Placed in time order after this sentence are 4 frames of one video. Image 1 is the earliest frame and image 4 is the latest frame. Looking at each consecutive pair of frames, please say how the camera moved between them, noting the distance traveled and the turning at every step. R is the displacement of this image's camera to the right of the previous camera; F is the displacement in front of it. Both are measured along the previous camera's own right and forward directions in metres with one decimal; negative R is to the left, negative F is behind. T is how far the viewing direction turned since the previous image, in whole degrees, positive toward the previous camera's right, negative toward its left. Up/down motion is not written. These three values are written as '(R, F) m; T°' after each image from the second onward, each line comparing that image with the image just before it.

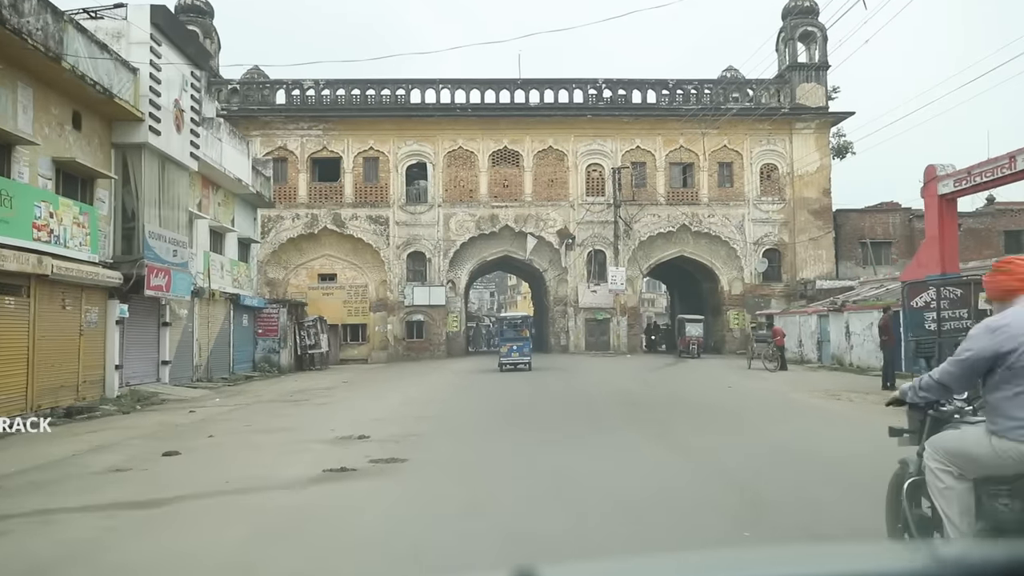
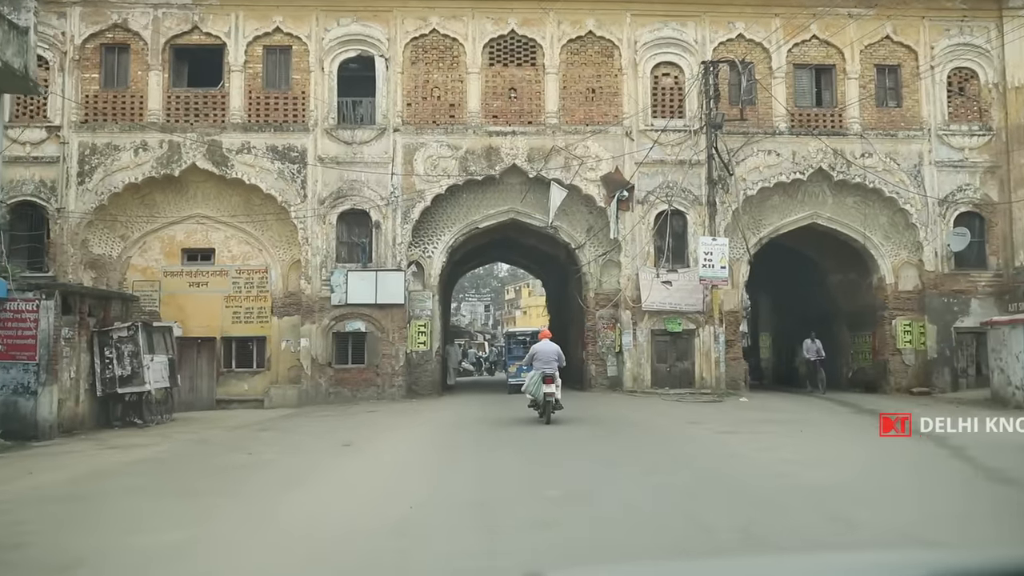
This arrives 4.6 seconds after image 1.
(-0.3, +14.0) m; 0°
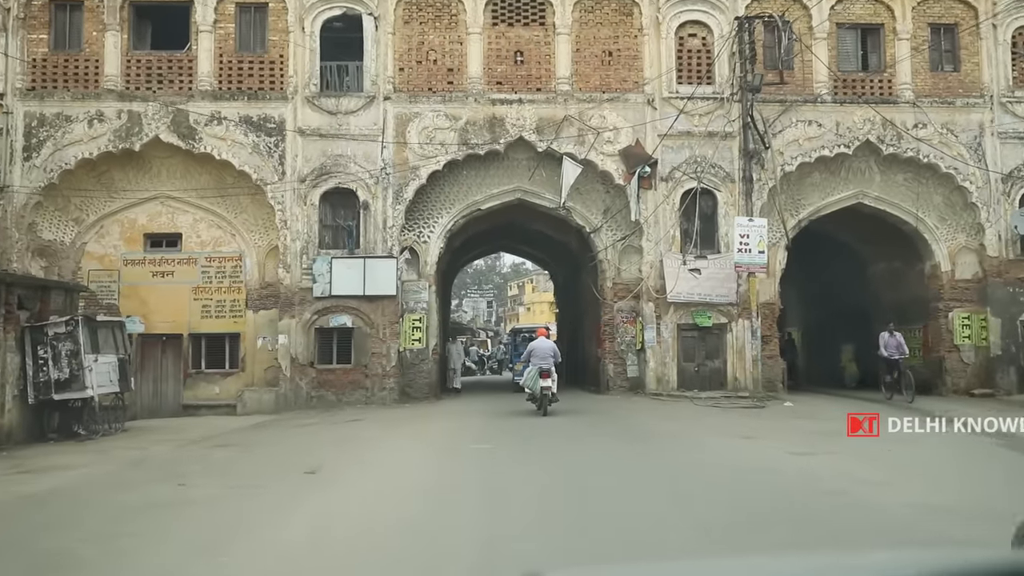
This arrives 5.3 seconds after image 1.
(-0.1, +2.2) m; 0°
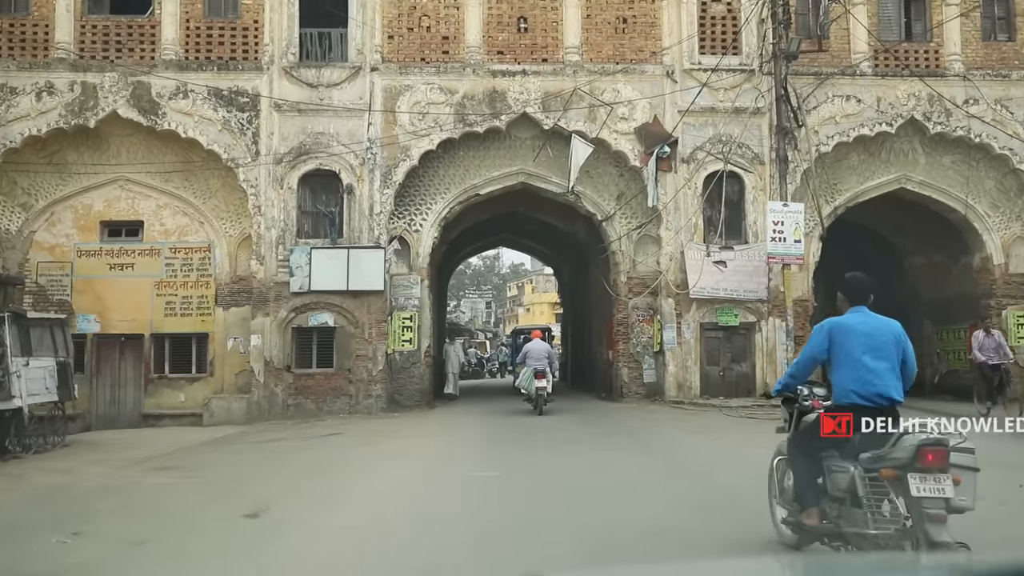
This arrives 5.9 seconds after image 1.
(-0.1, +1.8) m; 0°
